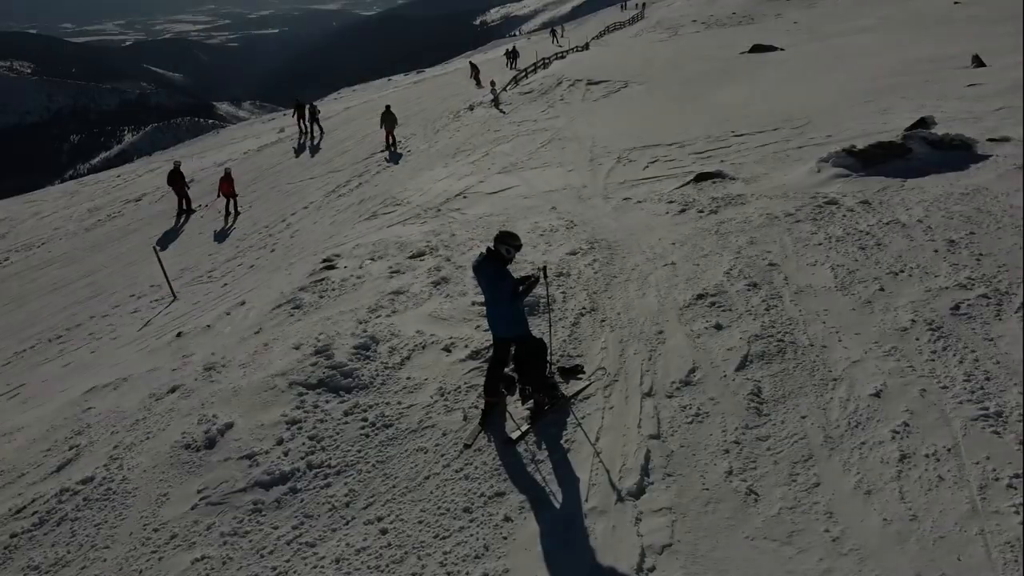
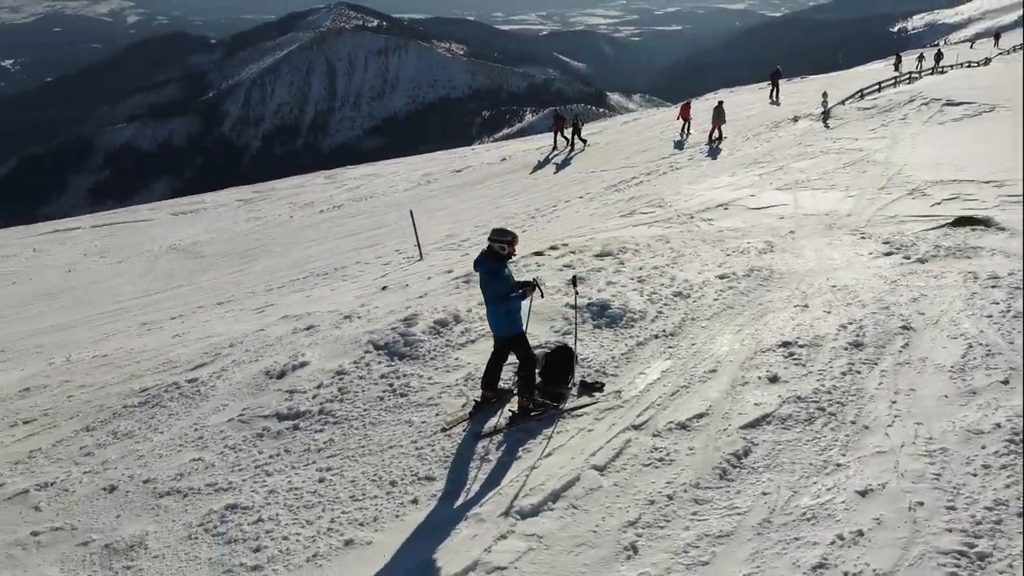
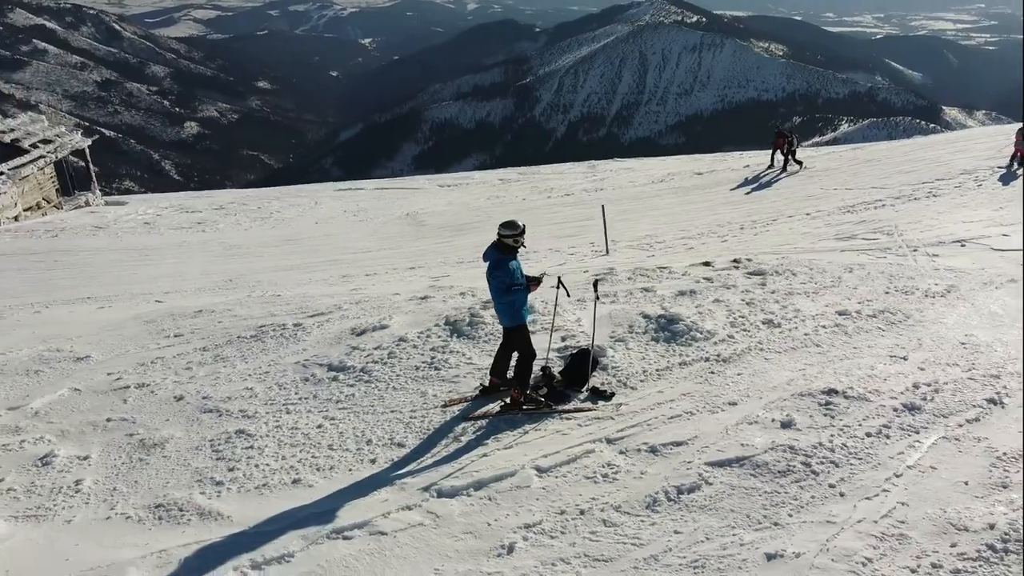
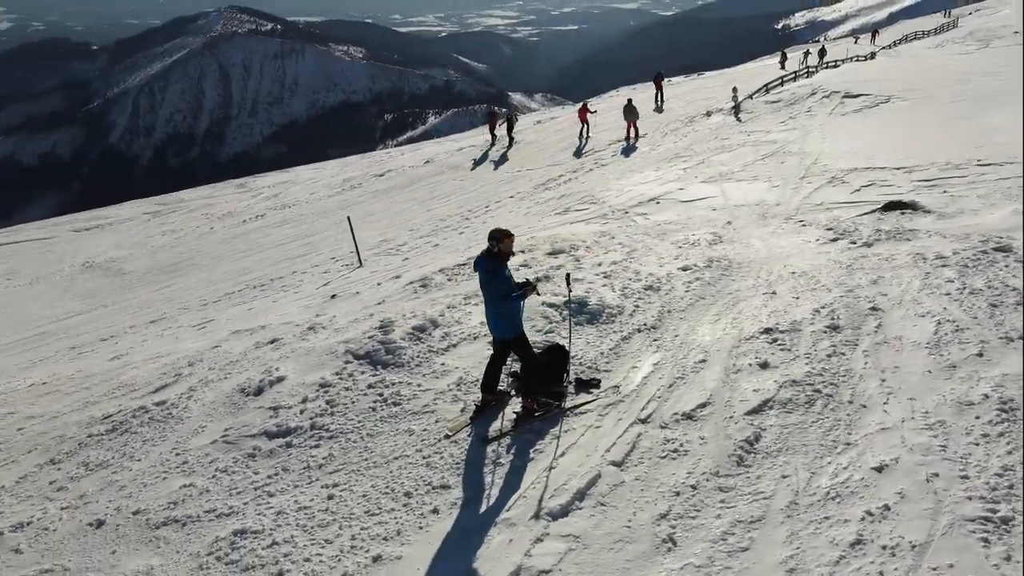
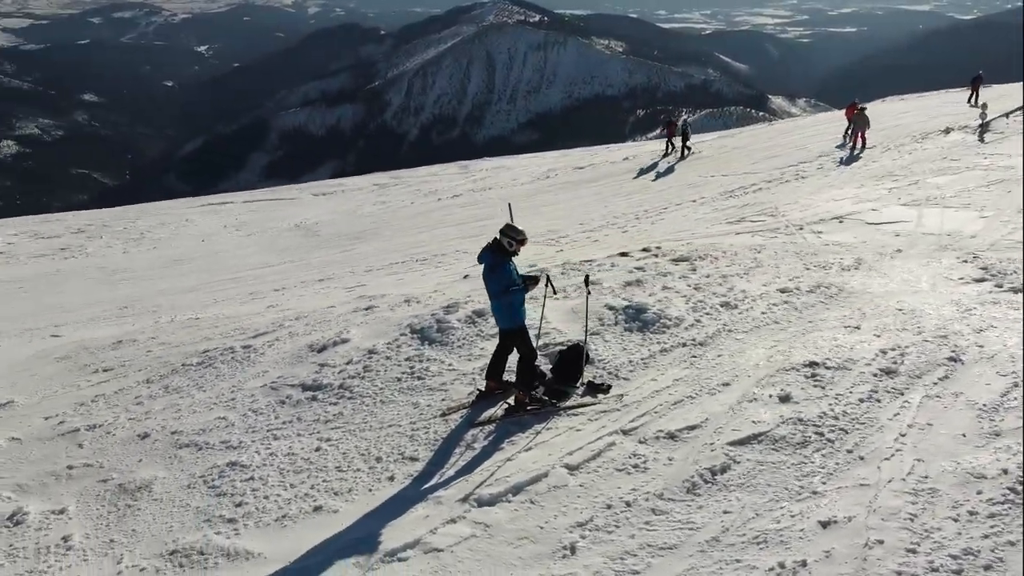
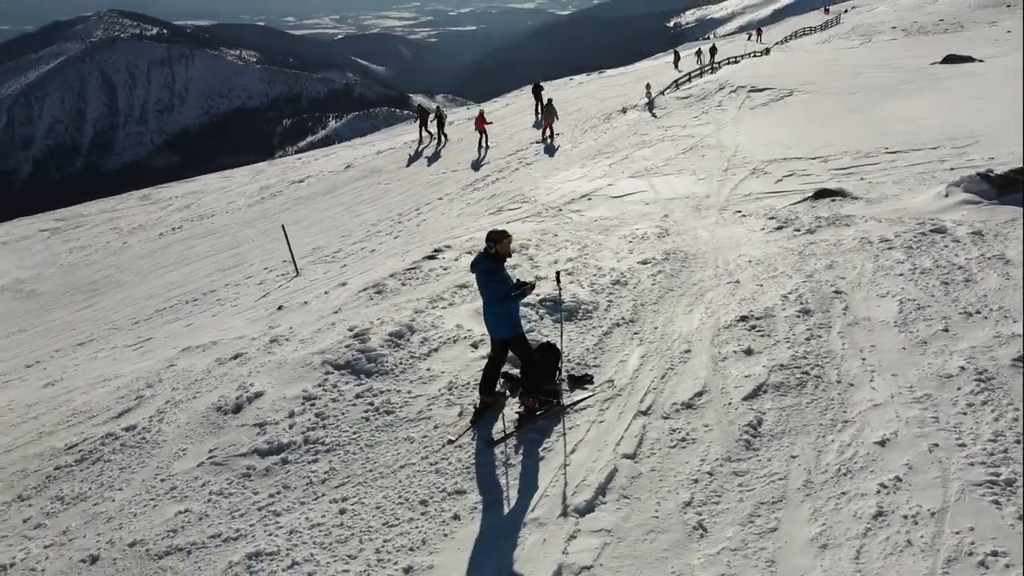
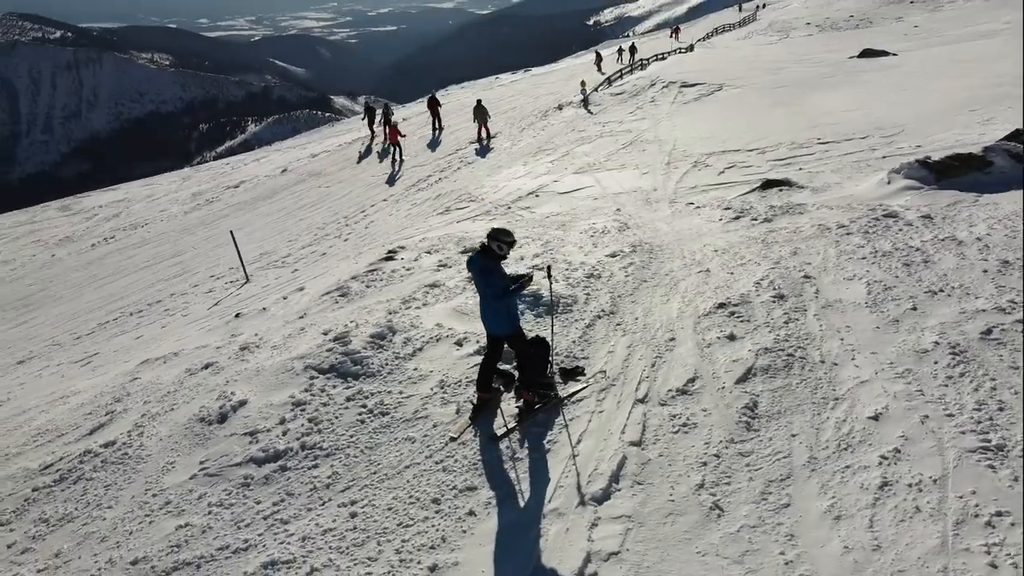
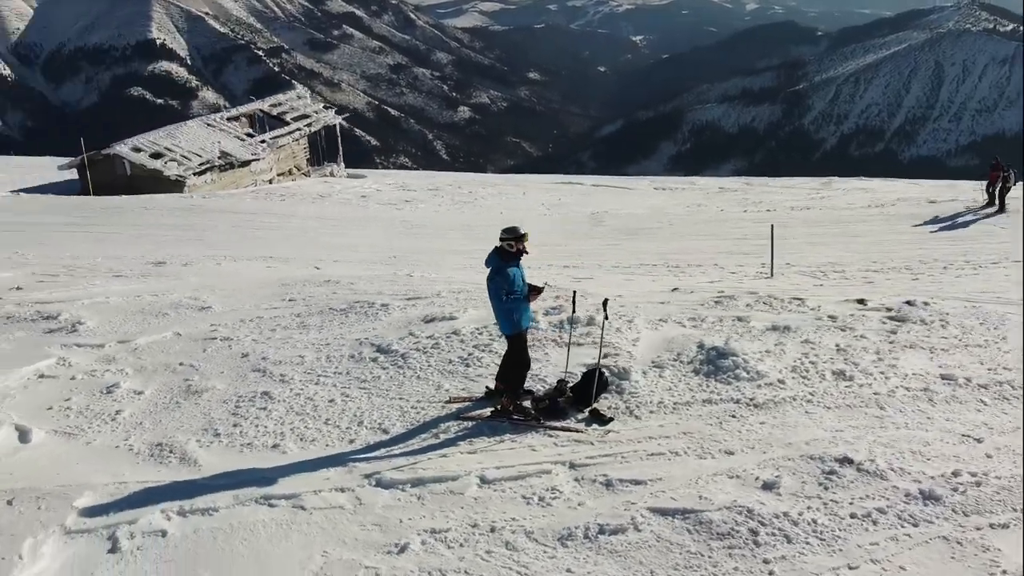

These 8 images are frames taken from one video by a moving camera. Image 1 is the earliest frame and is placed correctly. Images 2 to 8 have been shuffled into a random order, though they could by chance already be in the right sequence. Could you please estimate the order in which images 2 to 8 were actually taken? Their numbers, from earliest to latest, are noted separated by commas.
7, 6, 4, 2, 5, 3, 8
